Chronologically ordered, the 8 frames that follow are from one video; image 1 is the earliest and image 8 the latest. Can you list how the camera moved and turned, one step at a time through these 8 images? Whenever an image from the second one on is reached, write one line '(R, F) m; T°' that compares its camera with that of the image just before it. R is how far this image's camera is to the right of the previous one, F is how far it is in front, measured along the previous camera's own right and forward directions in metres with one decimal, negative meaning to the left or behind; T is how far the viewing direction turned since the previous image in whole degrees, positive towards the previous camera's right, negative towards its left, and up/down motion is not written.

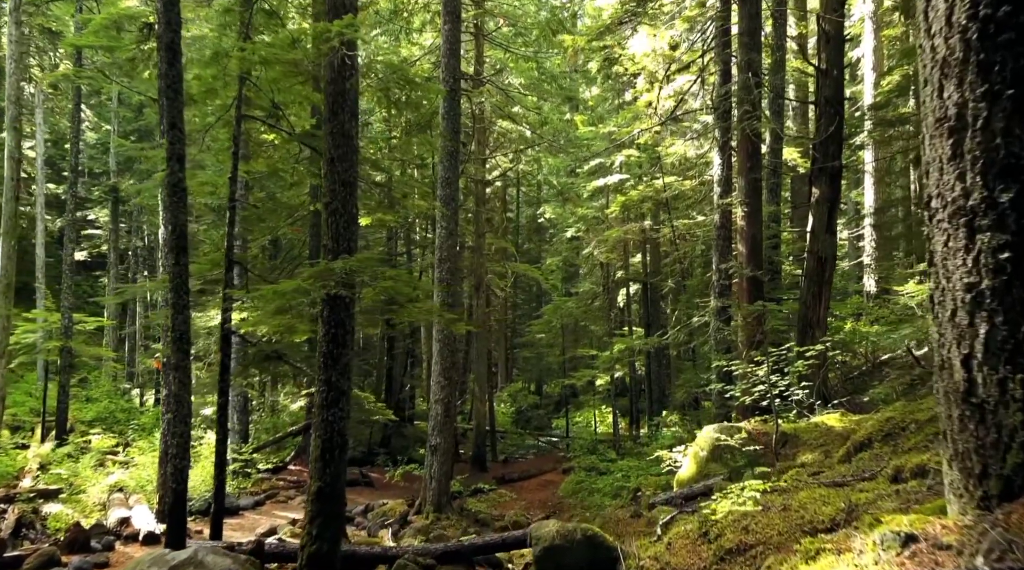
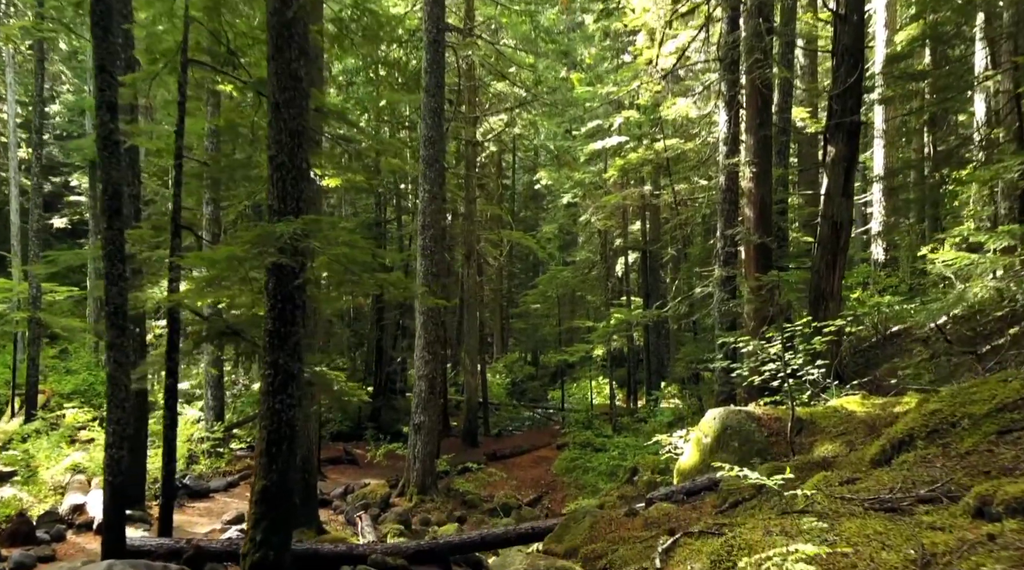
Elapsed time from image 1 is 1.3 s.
(+0.2, +1.2) m; 0°
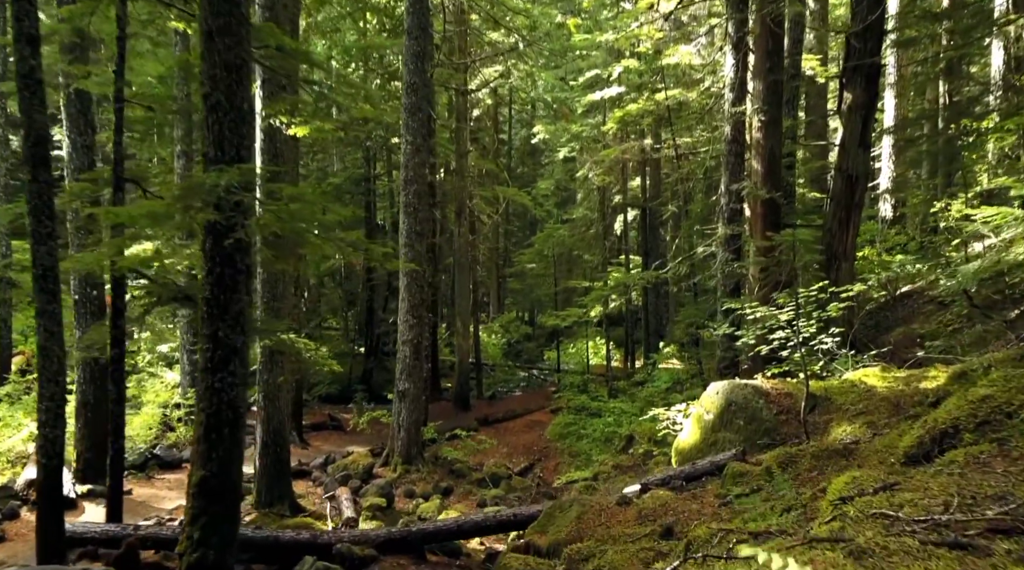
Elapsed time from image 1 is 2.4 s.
(+0.2, +1.0) m; 0°
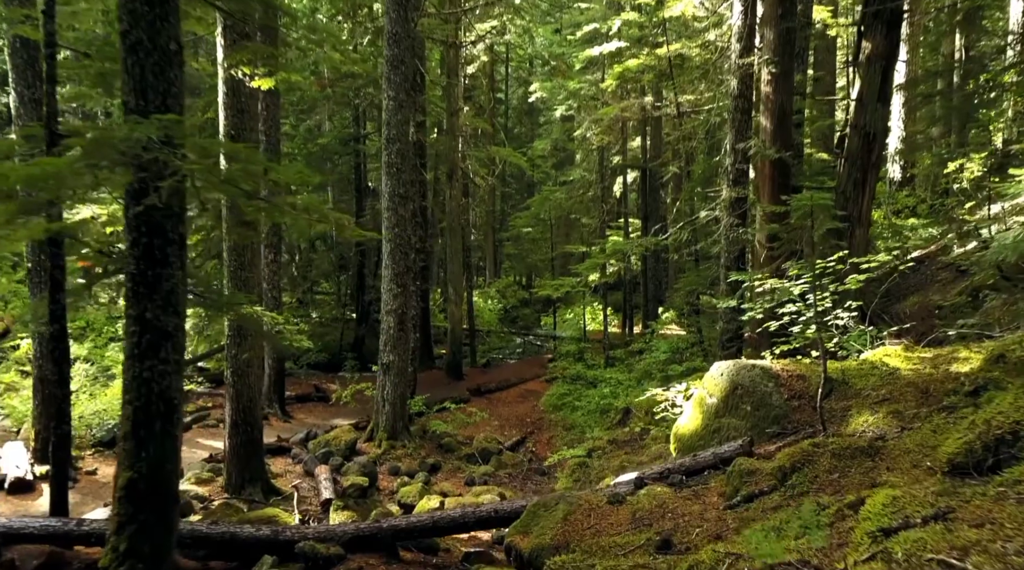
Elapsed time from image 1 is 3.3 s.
(+0.2, +0.9) m; 0°
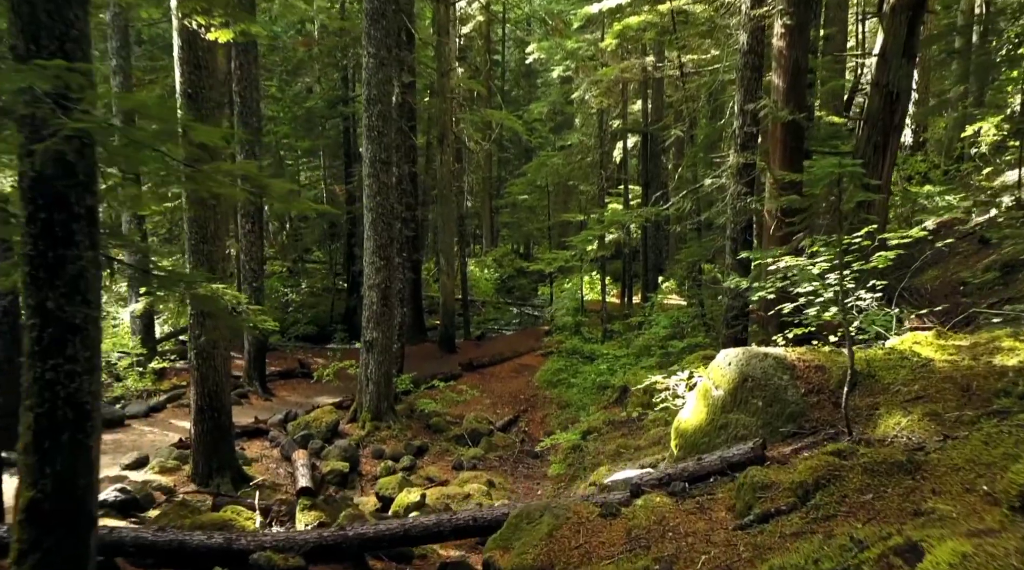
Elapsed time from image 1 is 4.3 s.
(+0.1, +0.9) m; 0°
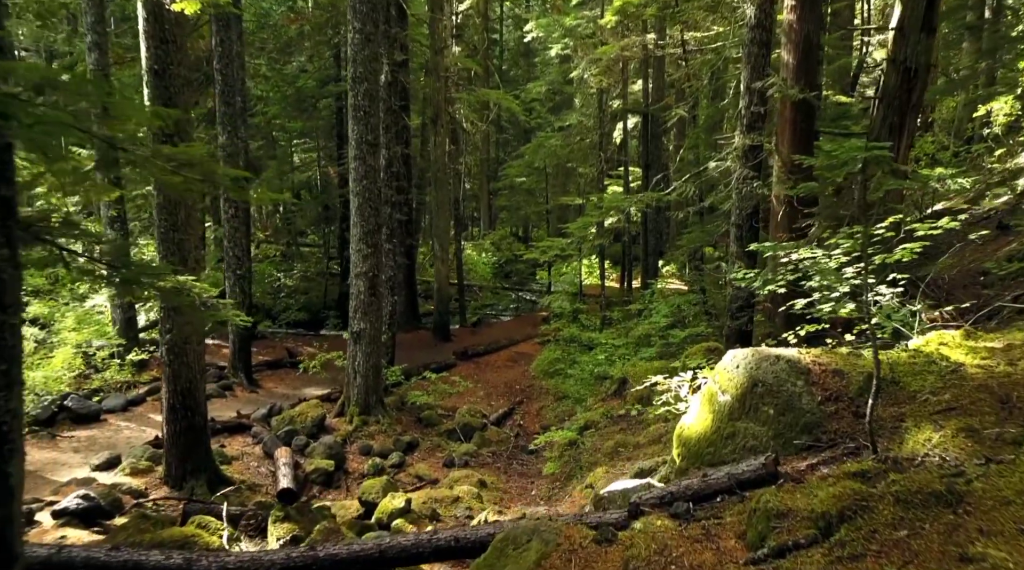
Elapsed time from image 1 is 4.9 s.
(+0.1, +0.6) m; 0°
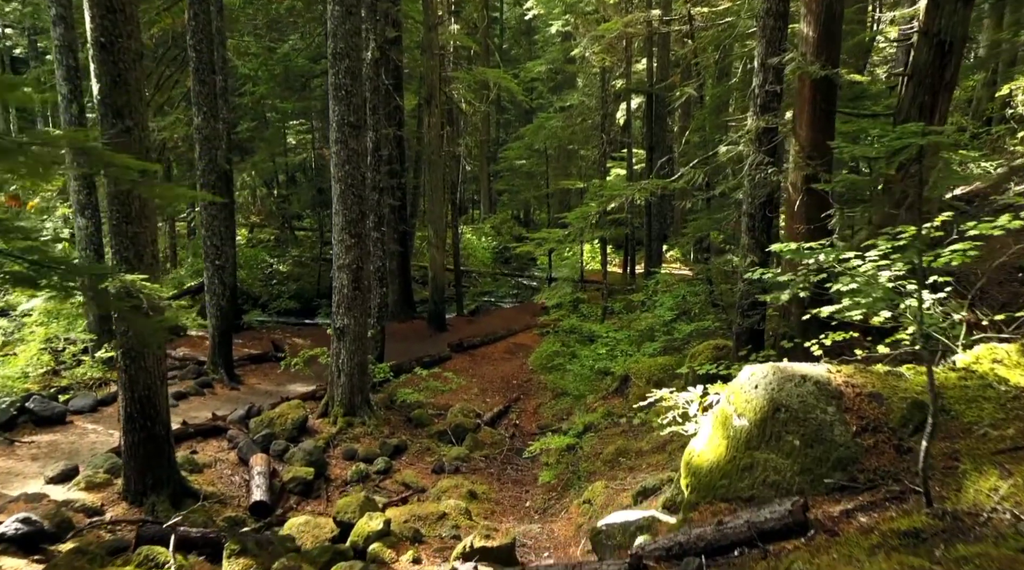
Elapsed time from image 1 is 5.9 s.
(+0.1, +0.9) m; 0°
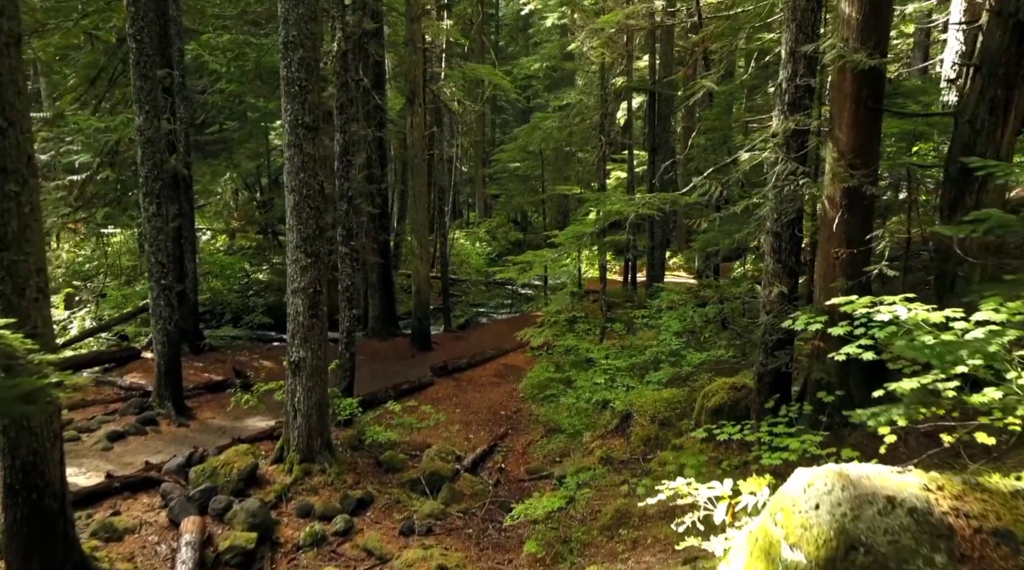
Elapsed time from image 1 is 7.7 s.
(+0.2, +1.7) m; 0°
